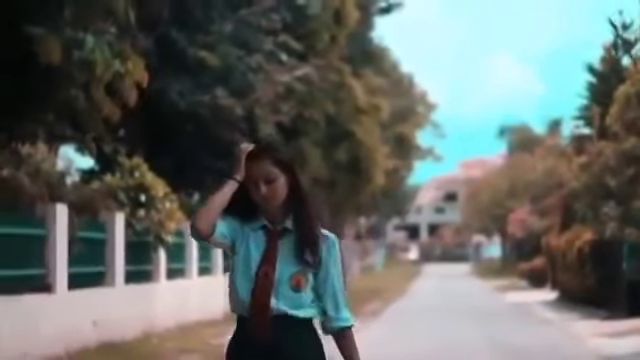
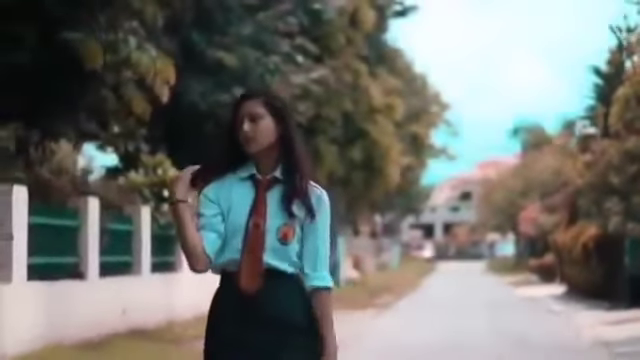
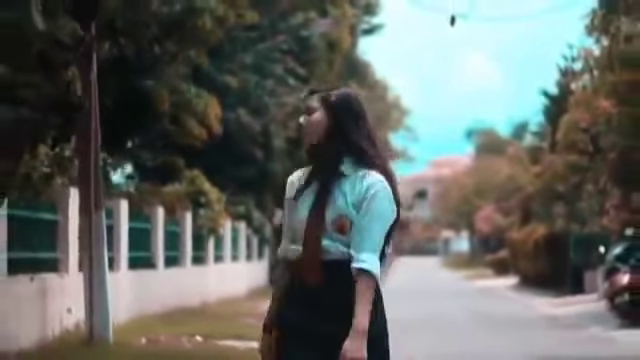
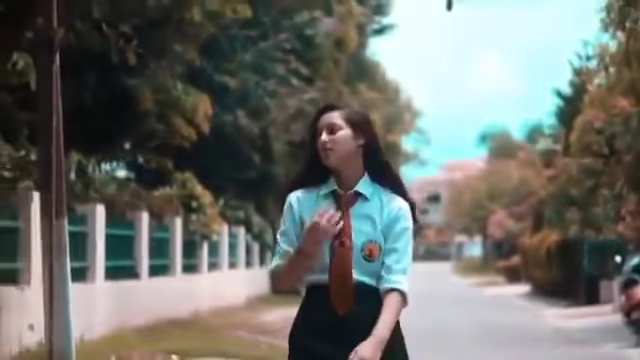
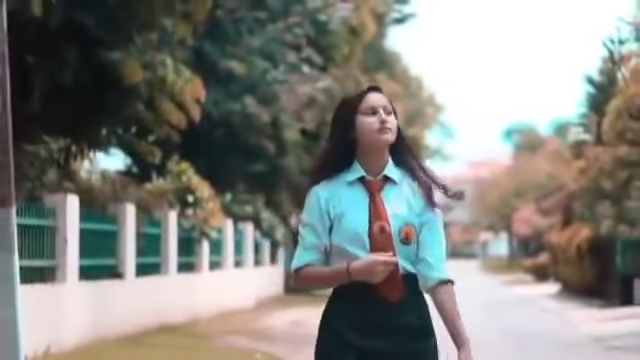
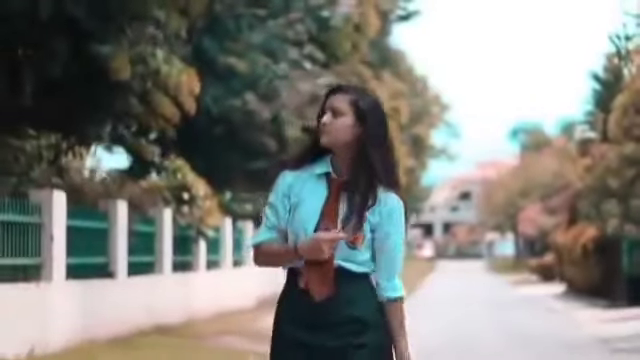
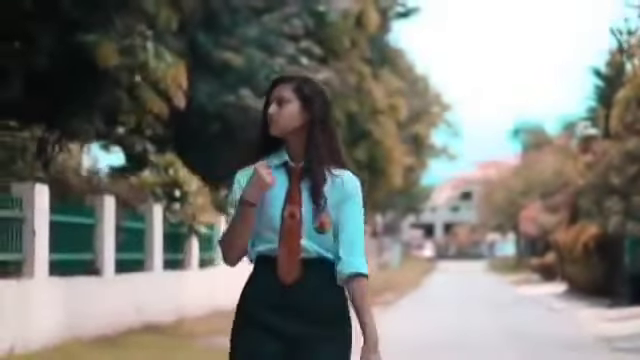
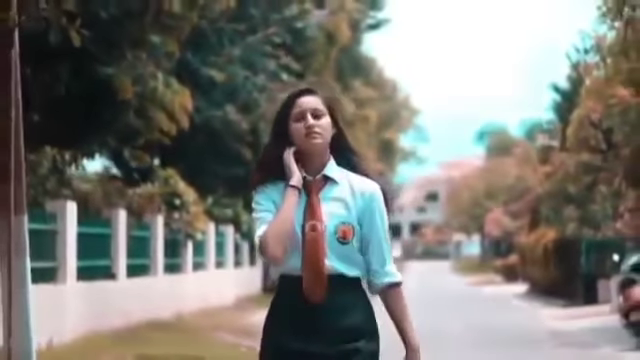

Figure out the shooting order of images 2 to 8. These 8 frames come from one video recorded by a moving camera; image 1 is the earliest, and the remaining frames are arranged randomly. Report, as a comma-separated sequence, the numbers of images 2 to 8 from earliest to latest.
2, 7, 6, 5, 8, 4, 3
